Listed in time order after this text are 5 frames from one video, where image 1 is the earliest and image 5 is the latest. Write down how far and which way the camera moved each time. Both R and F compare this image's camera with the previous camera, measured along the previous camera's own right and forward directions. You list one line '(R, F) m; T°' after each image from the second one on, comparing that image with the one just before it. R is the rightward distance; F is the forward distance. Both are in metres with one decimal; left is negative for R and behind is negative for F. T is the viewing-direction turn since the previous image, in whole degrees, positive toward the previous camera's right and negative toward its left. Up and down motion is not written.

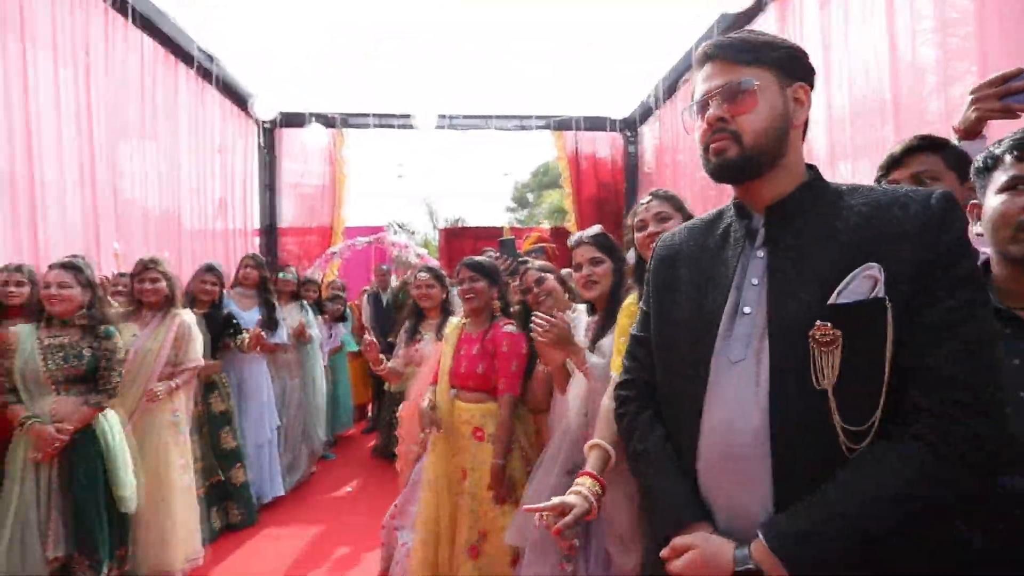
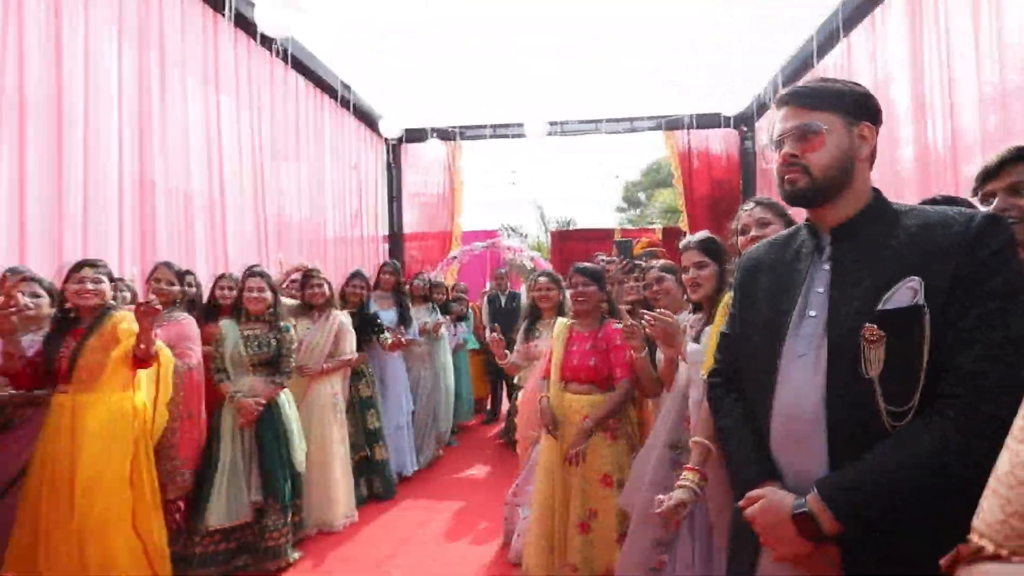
(0.0, -0.3) m; -12°
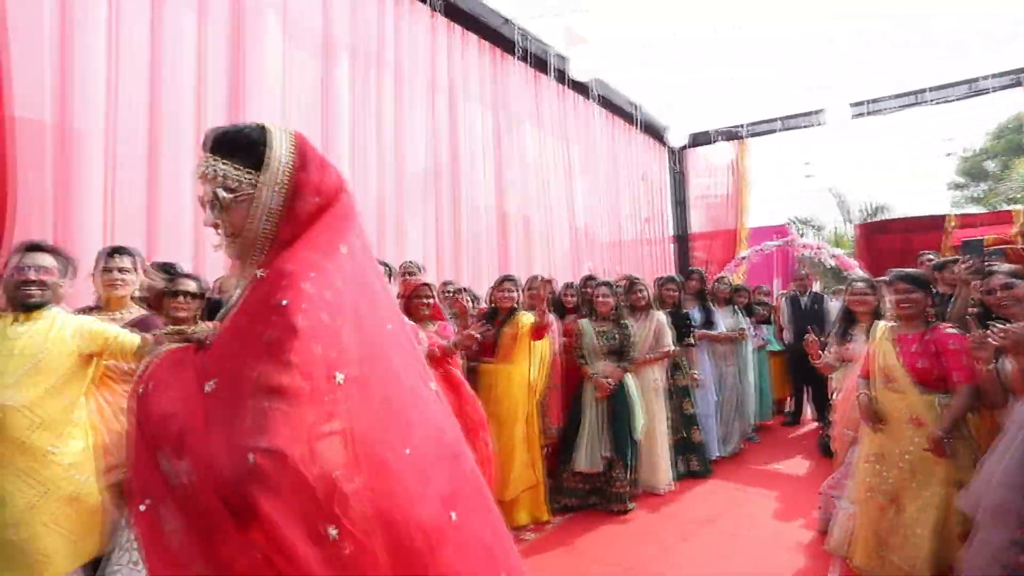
(-0.2, -0.8) m; -28°
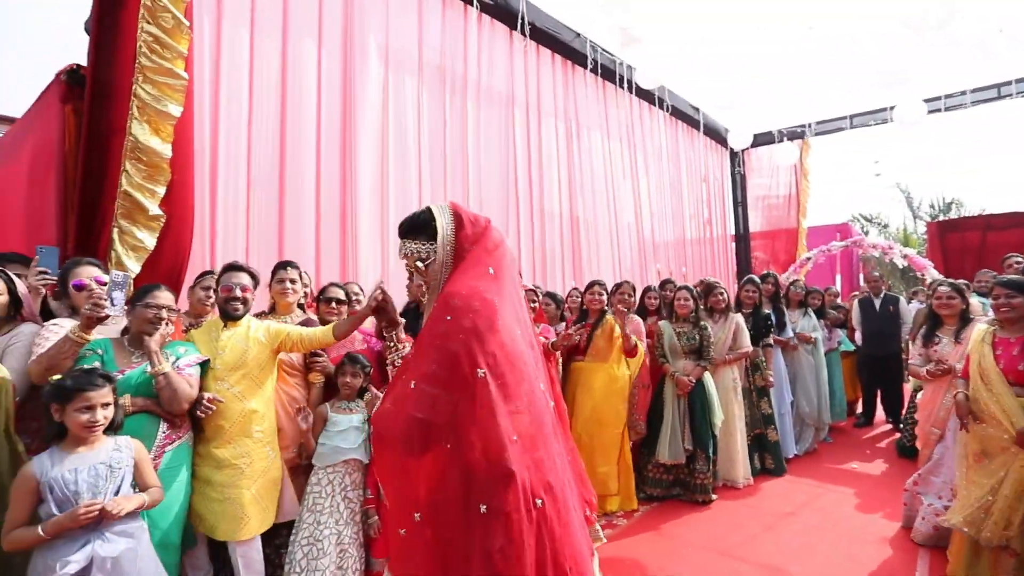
(-0.3, -0.3) m; -5°
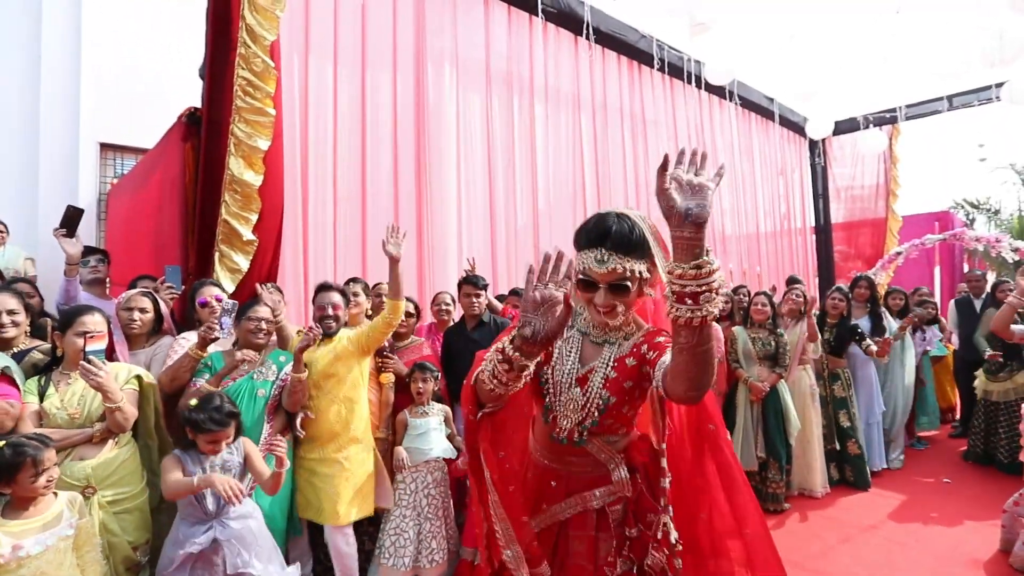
(0.0, -0.1) m; -8°
